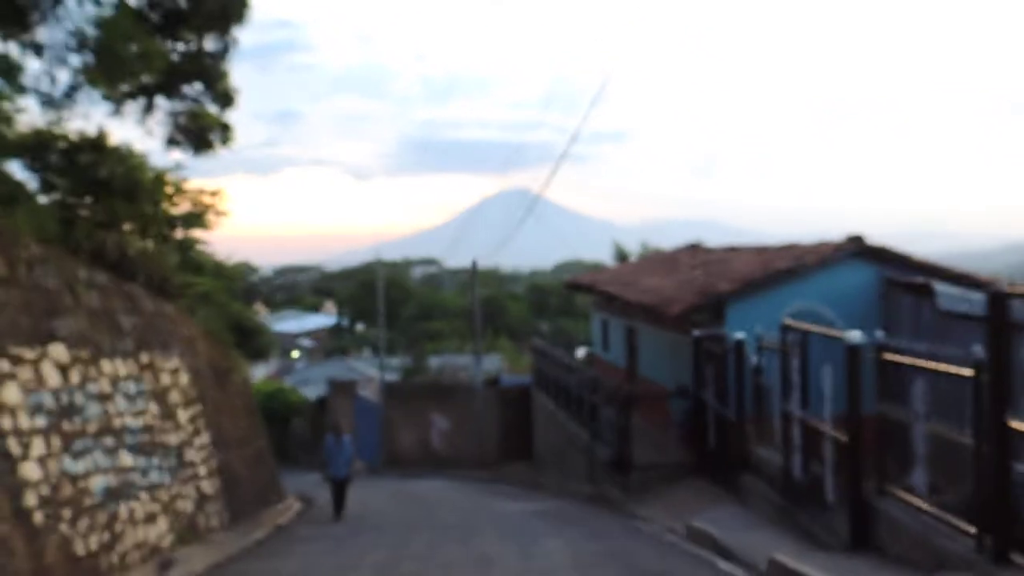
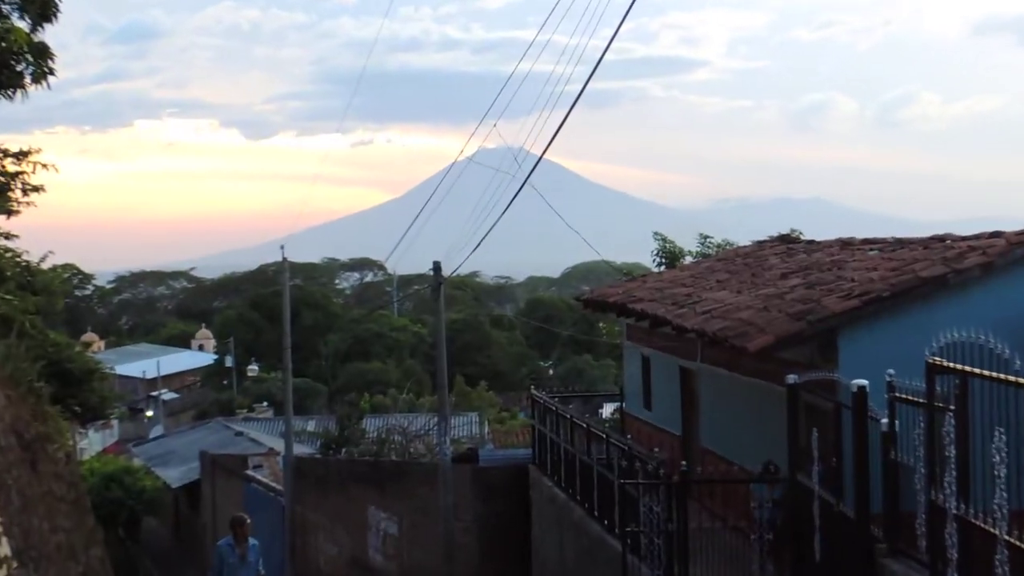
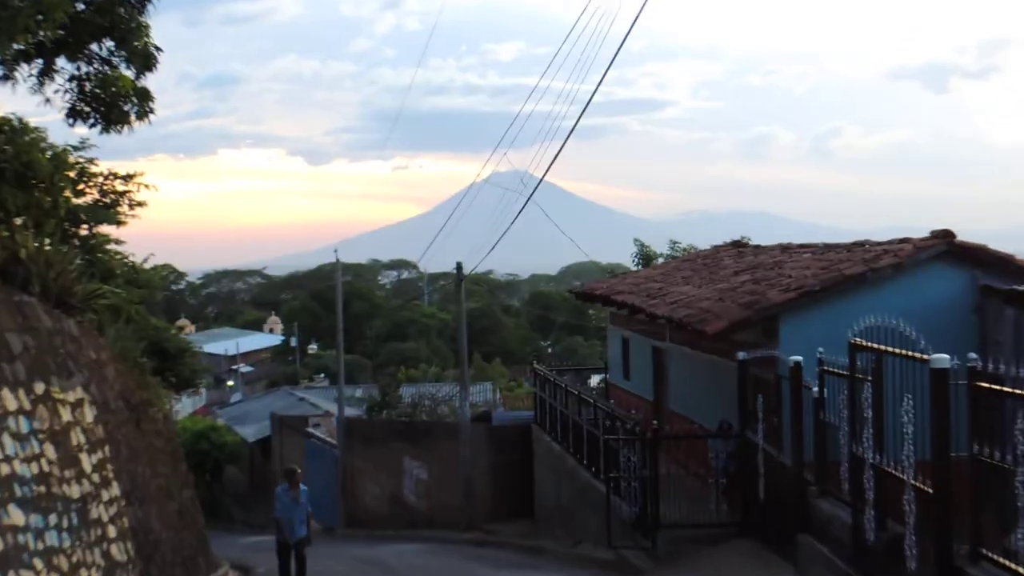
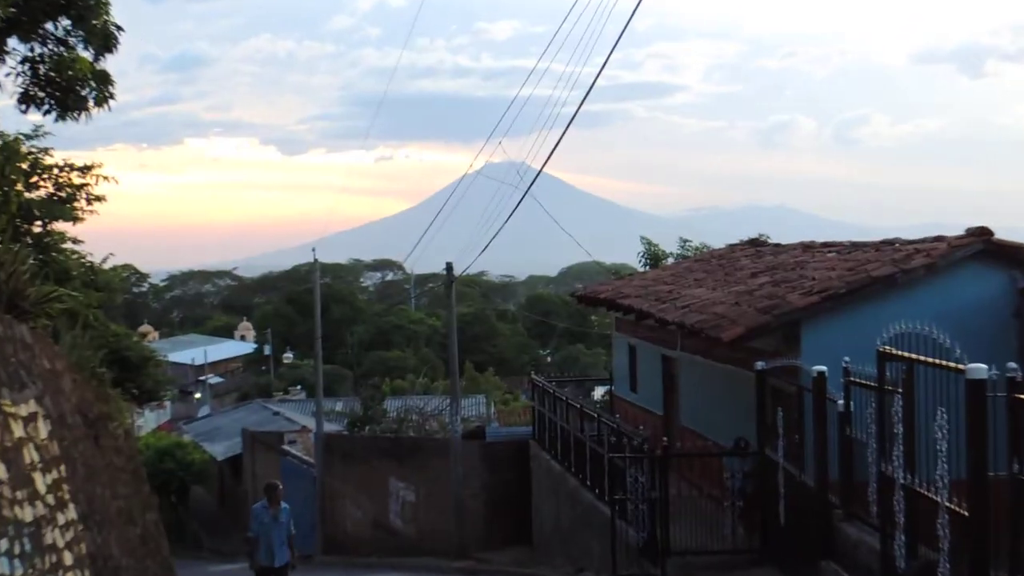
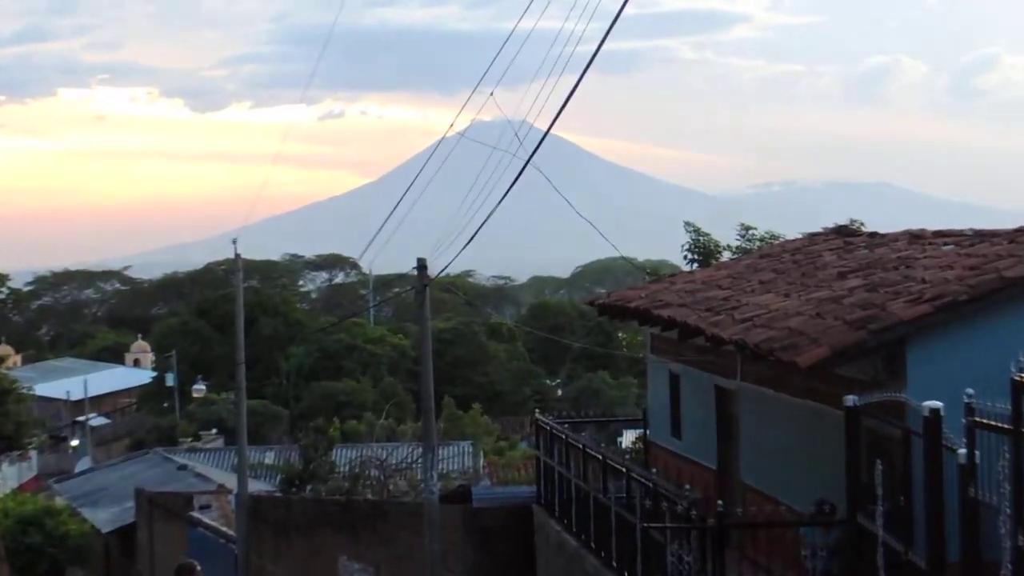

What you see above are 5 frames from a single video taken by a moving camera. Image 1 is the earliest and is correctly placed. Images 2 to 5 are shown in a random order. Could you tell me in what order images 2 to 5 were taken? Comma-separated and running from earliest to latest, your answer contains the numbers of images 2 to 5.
3, 4, 2, 5
